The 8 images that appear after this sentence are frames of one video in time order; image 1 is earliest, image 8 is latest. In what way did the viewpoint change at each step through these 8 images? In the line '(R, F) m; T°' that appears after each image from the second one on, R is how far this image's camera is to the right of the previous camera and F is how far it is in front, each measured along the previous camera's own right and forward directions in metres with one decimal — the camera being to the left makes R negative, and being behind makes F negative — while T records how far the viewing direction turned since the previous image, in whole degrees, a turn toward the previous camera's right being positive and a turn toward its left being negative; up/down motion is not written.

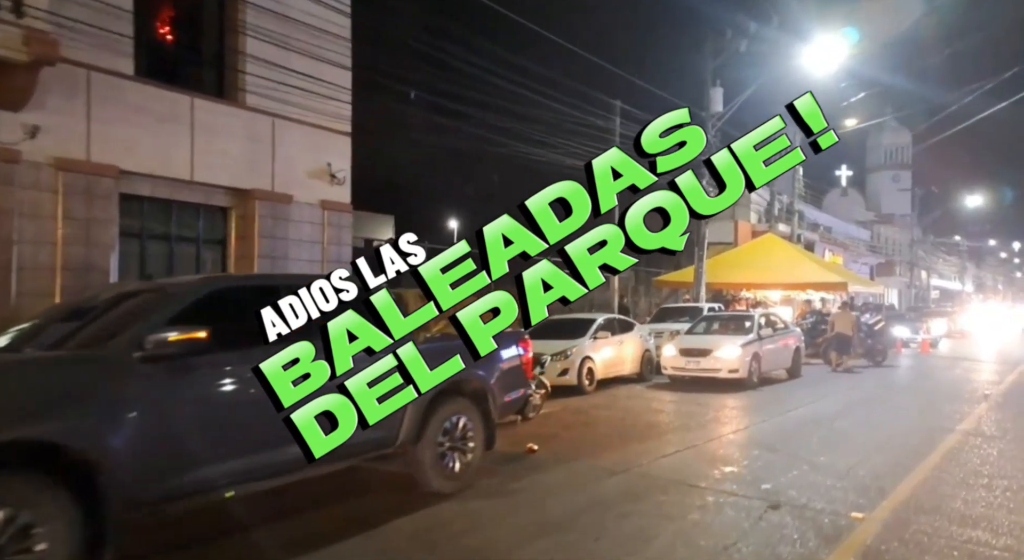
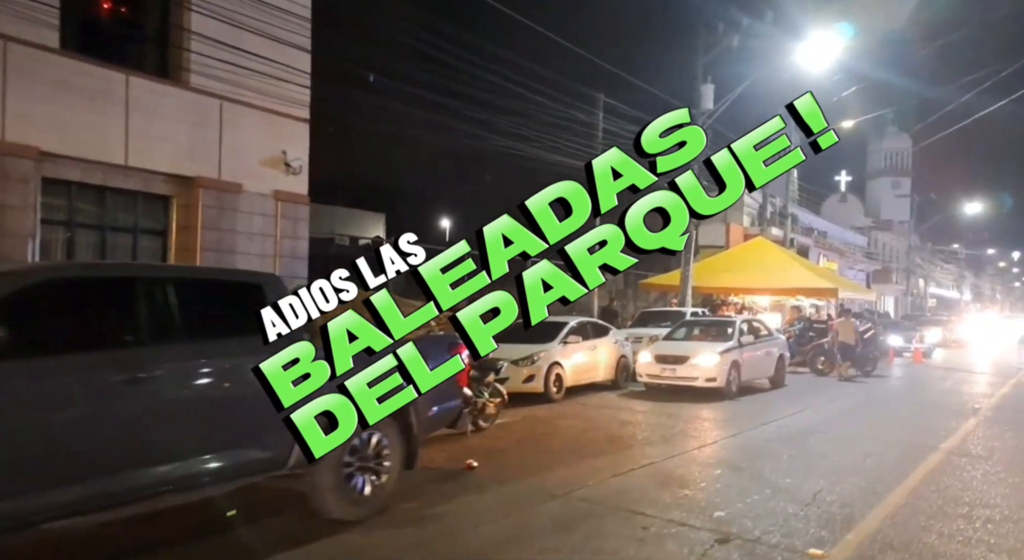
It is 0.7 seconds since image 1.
(+0.6, +0.7) m; 0°
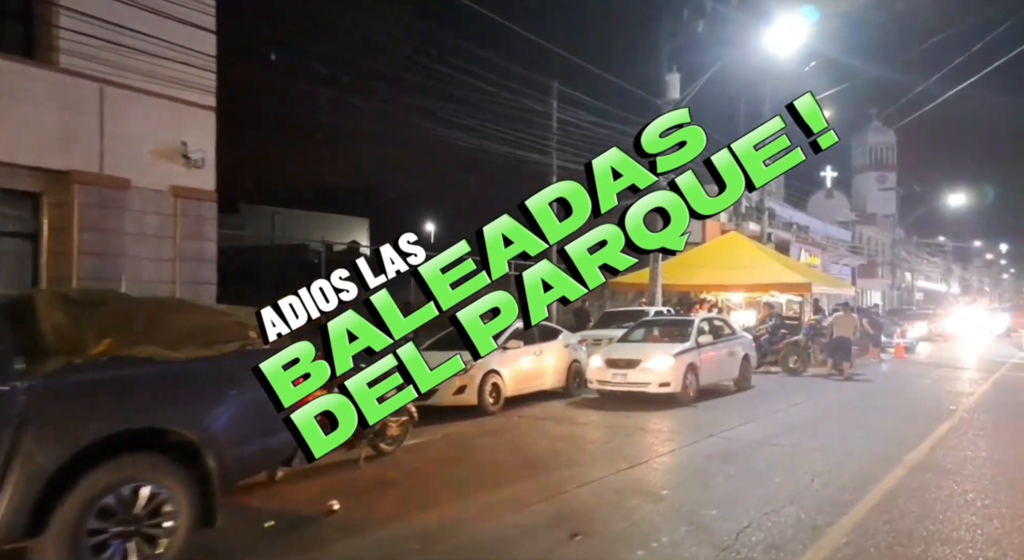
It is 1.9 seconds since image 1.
(+1.0, +1.1) m; +1°
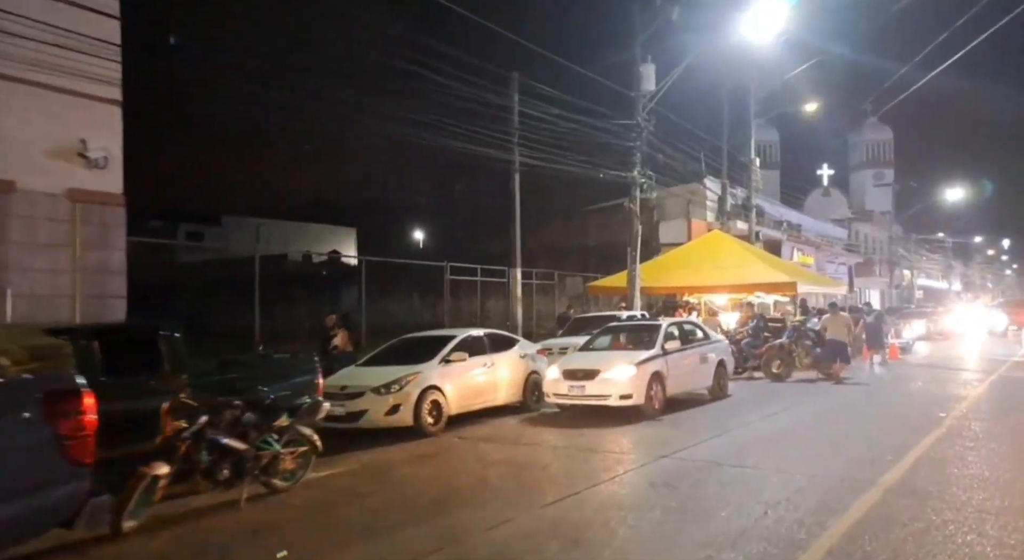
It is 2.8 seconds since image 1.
(+0.9, +1.0) m; 0°
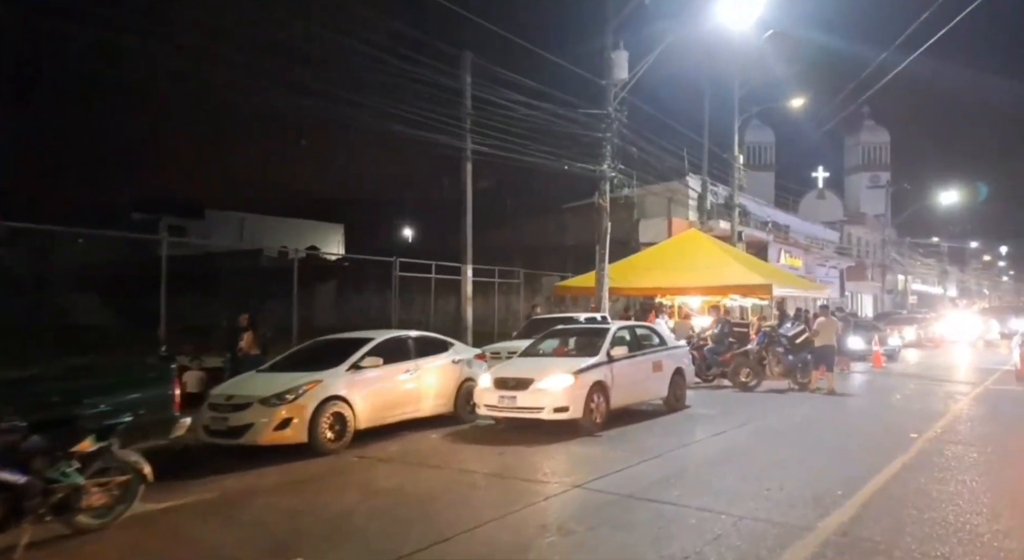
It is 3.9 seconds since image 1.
(+1.0, +1.2) m; 0°
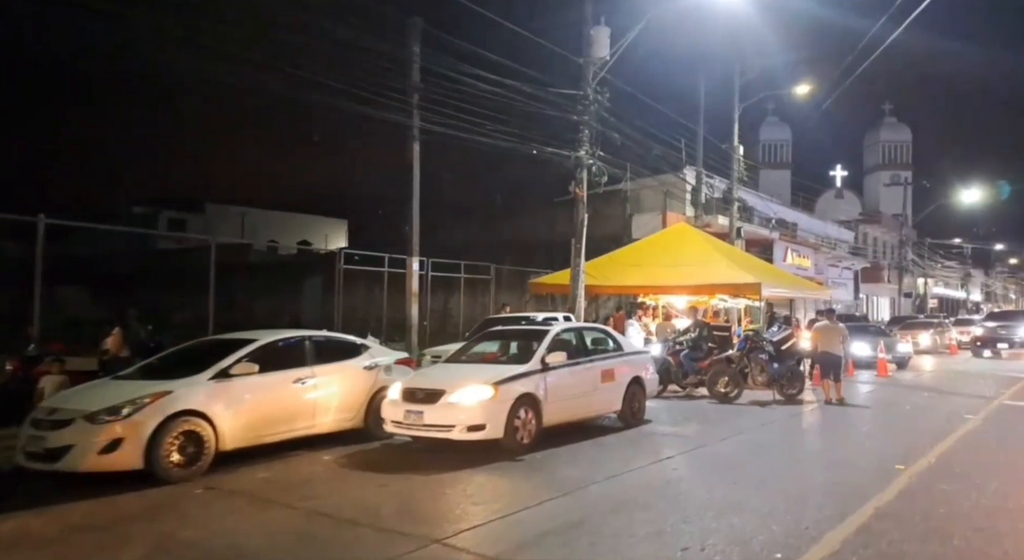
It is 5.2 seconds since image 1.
(+1.3, +1.6) m; -1°
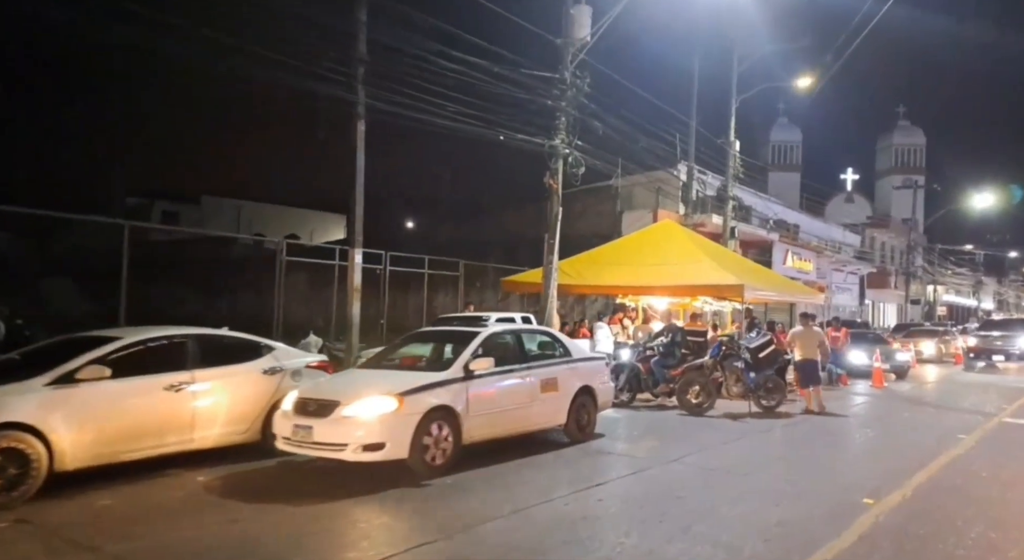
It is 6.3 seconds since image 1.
(+1.0, +1.3) m; -1°
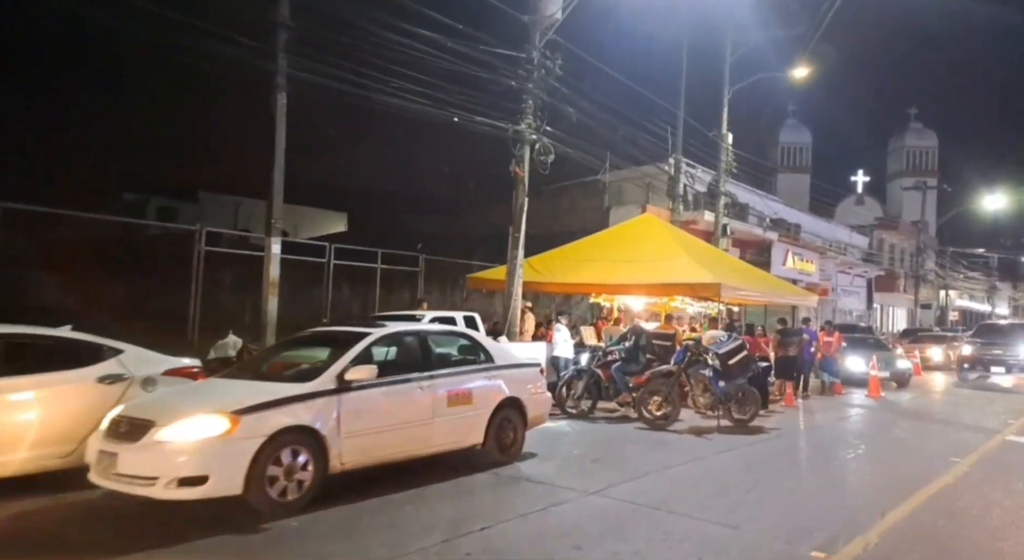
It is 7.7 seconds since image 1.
(+1.2, +1.6) m; -1°
